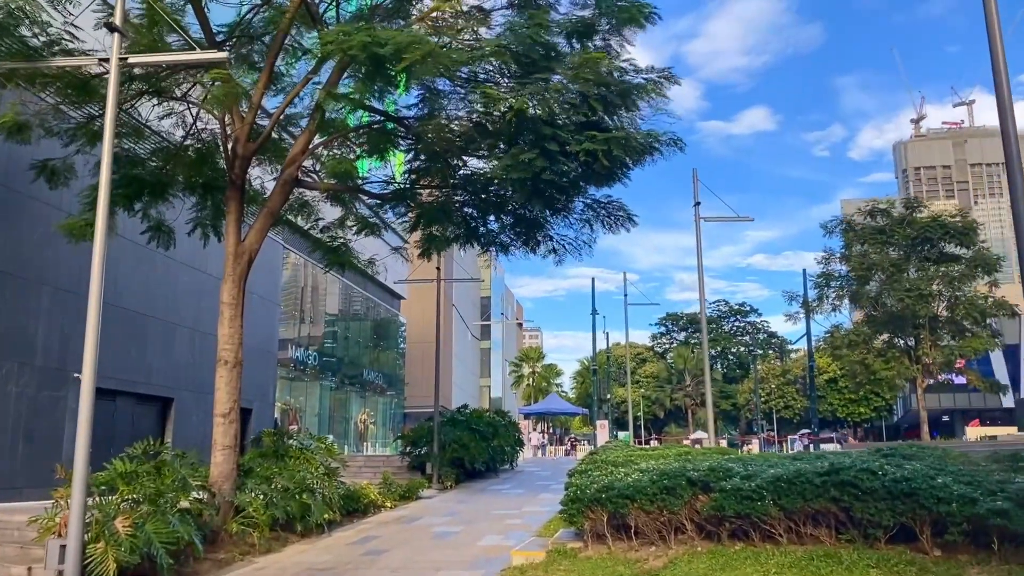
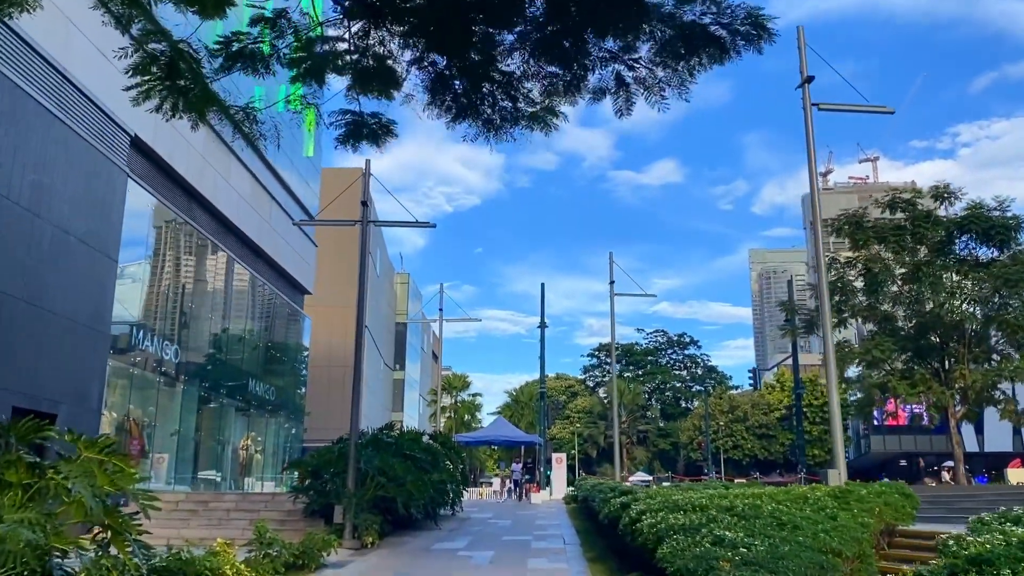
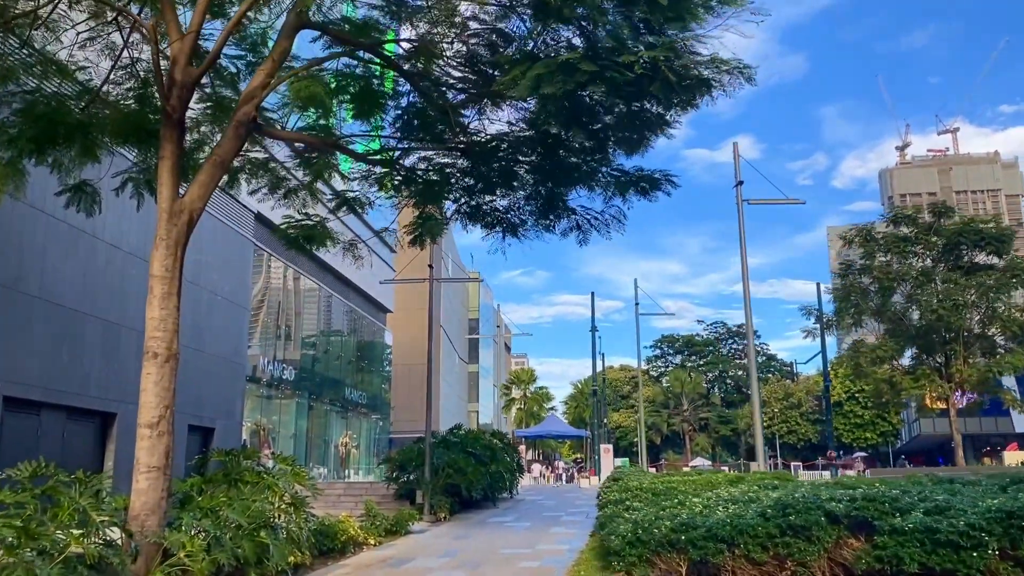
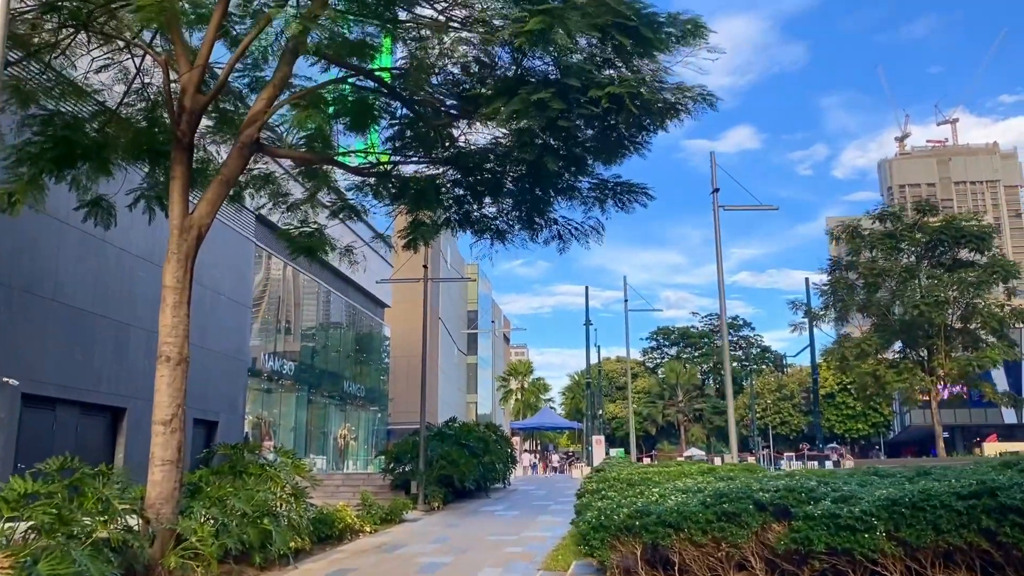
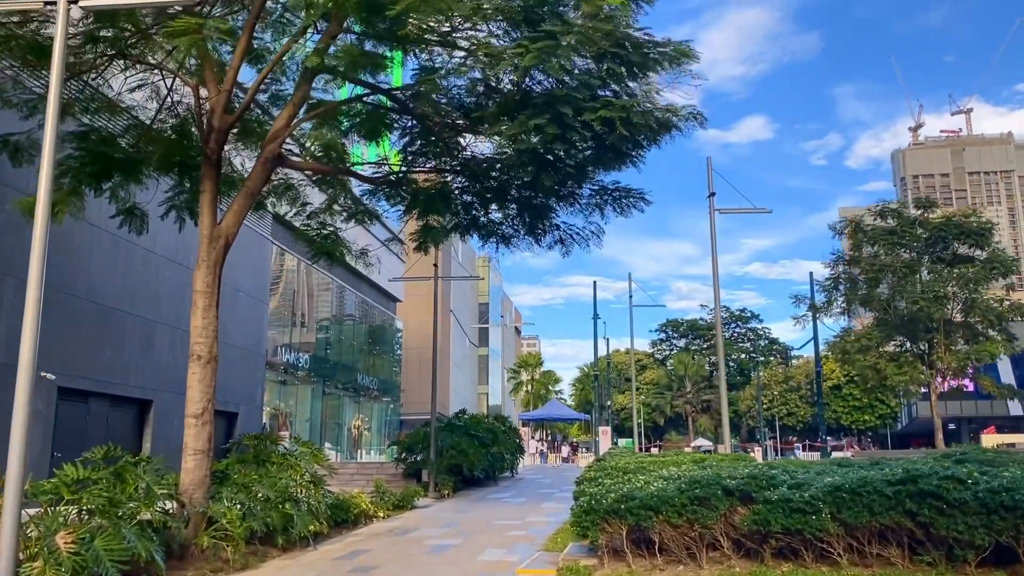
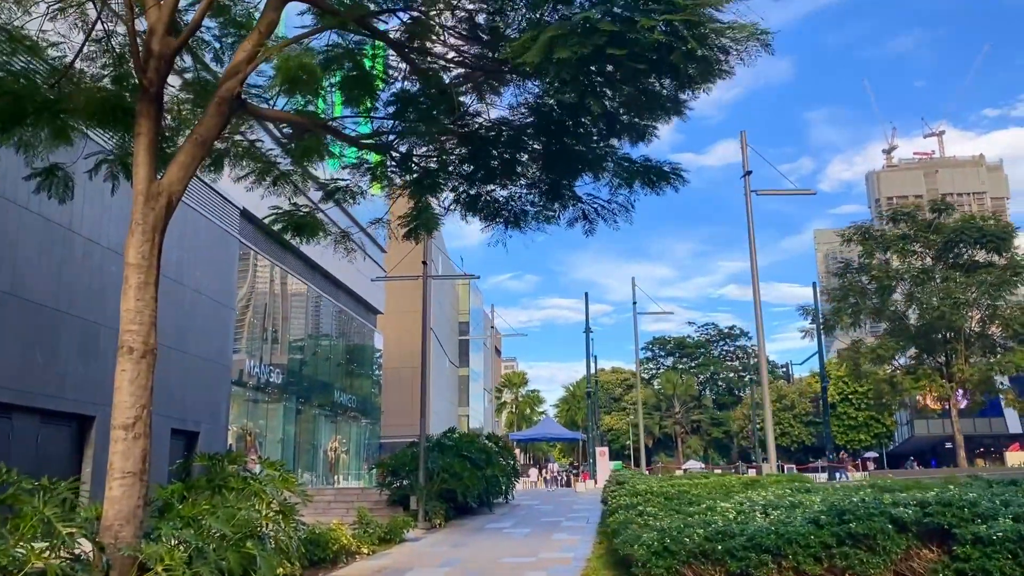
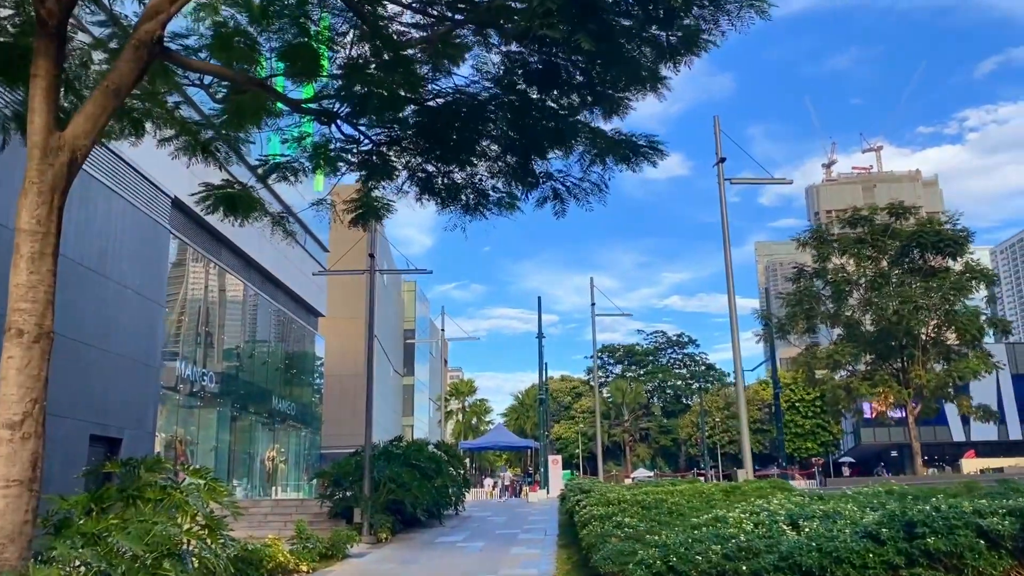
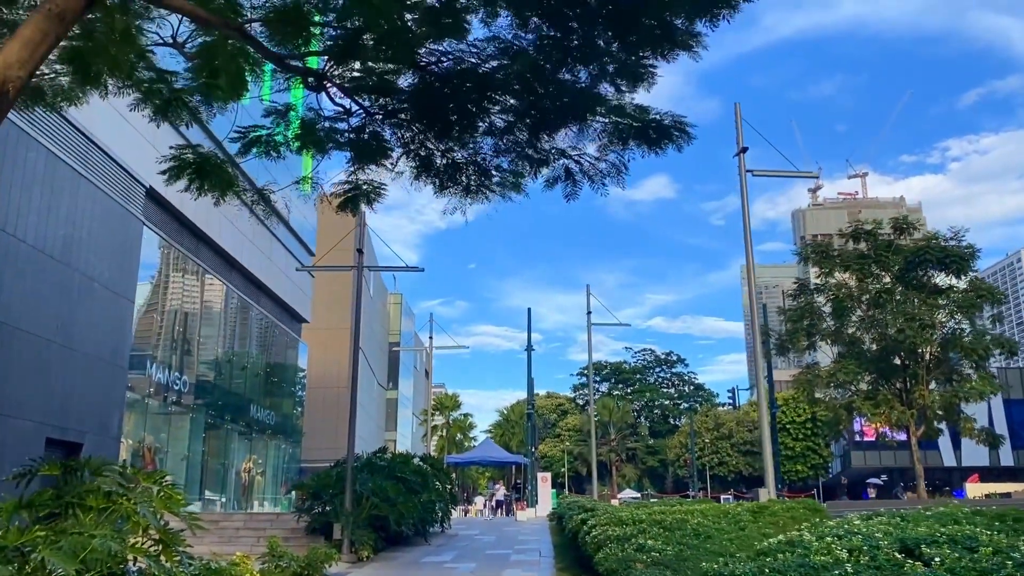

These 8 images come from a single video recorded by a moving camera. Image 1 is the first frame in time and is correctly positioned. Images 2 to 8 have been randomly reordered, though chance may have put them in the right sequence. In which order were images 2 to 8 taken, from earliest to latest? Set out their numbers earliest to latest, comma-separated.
5, 4, 3, 6, 7, 8, 2
